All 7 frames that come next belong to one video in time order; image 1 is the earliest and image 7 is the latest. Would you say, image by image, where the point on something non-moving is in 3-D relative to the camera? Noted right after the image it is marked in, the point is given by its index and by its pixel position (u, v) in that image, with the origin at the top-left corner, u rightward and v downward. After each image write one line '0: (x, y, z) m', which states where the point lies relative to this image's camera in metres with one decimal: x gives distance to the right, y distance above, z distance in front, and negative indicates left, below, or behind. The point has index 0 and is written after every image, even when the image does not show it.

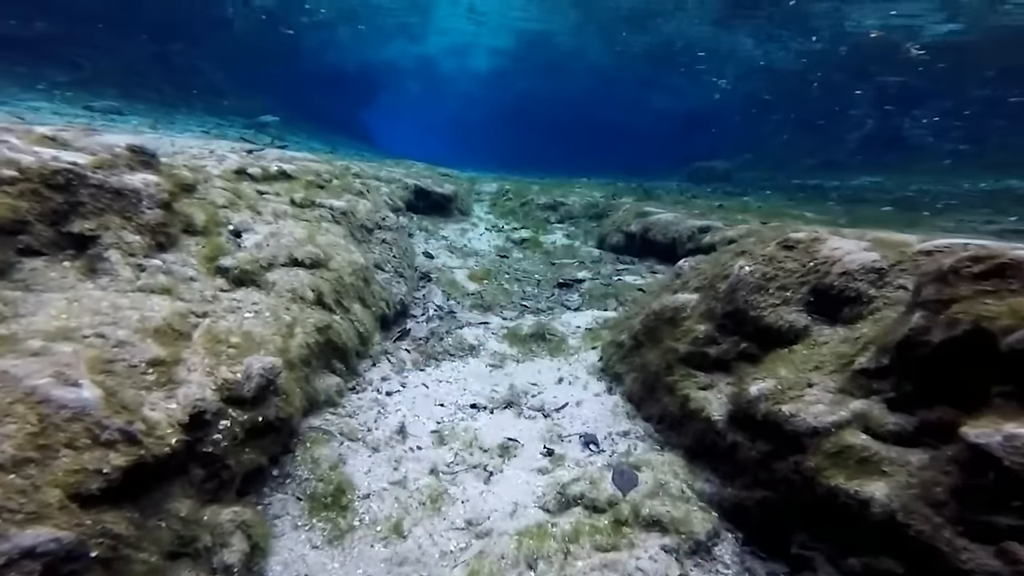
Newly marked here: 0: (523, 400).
0: (+0.1, -1.6, +7.9) m
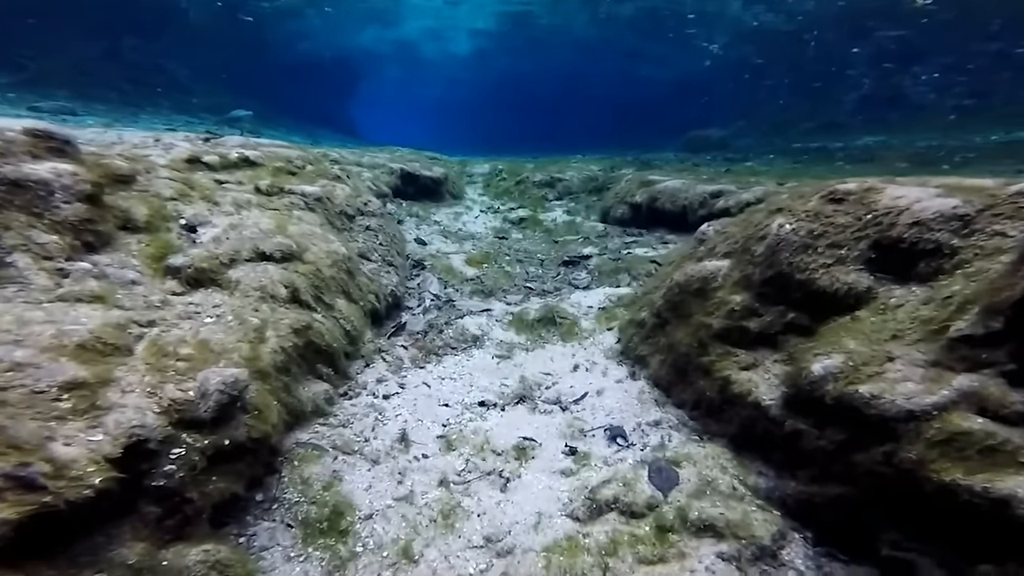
0: (+0.3, -1.4, +7.0) m
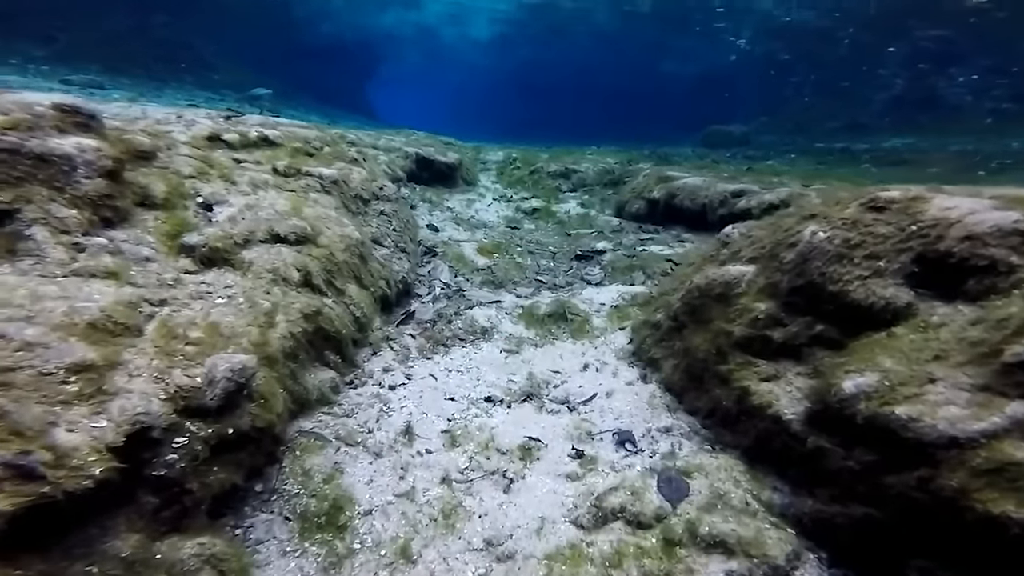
0: (+0.4, -1.3, +6.9) m
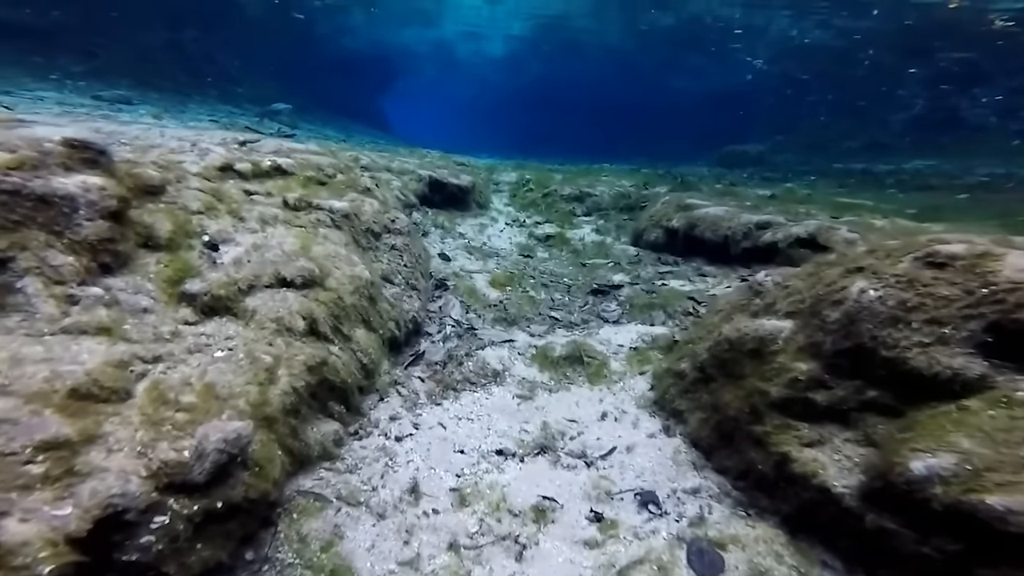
0: (+0.6, -1.9, +6.4) m
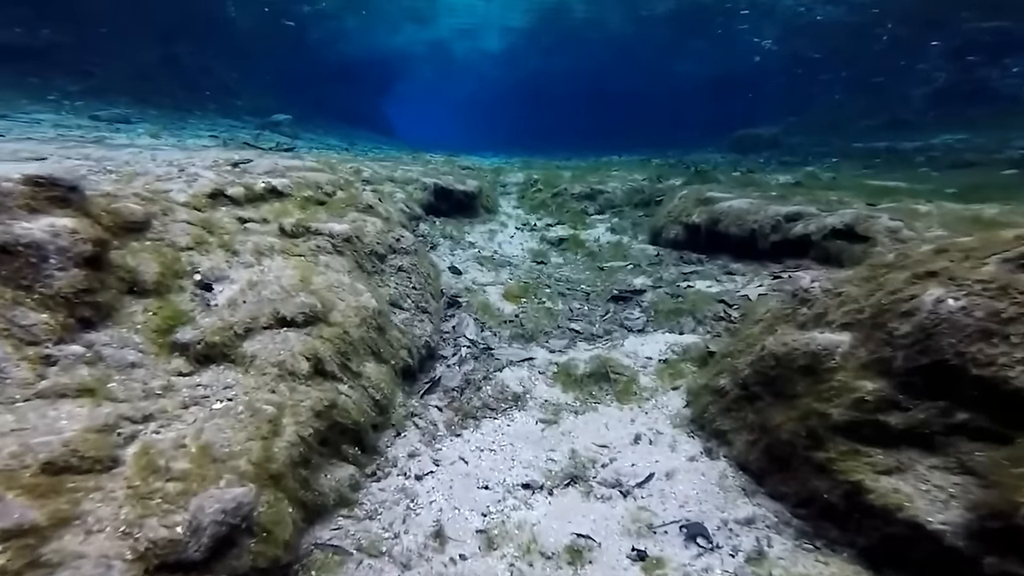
0: (+0.9, -2.1, +5.9) m
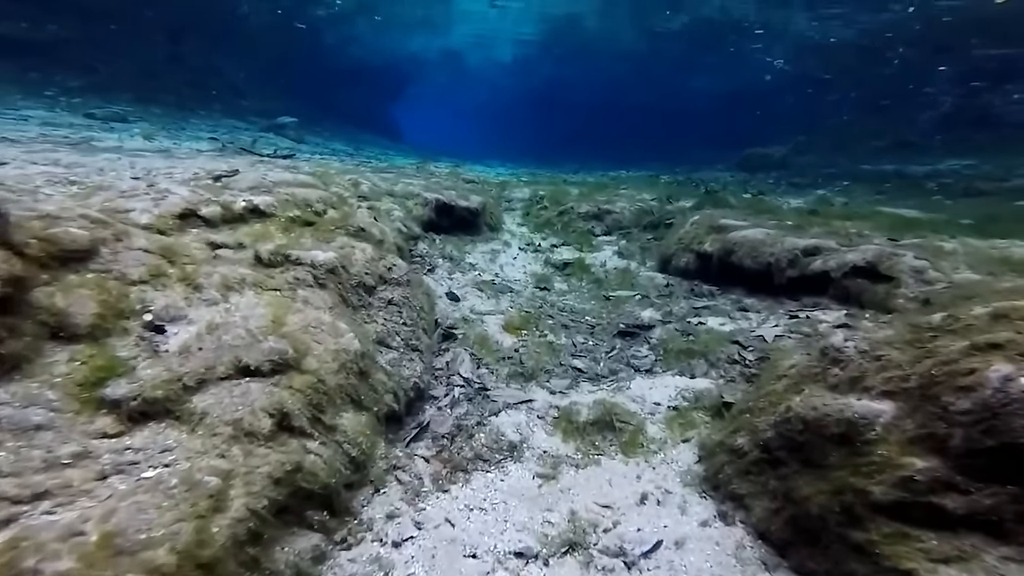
0: (+0.8, -2.6, +5.3) m
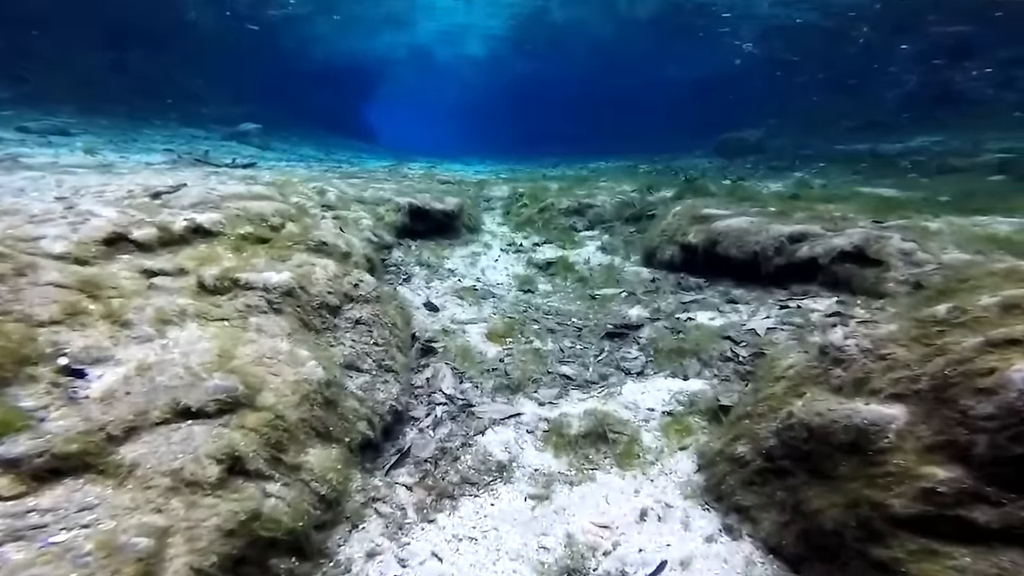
0: (+0.7, -2.6, +4.9) m
